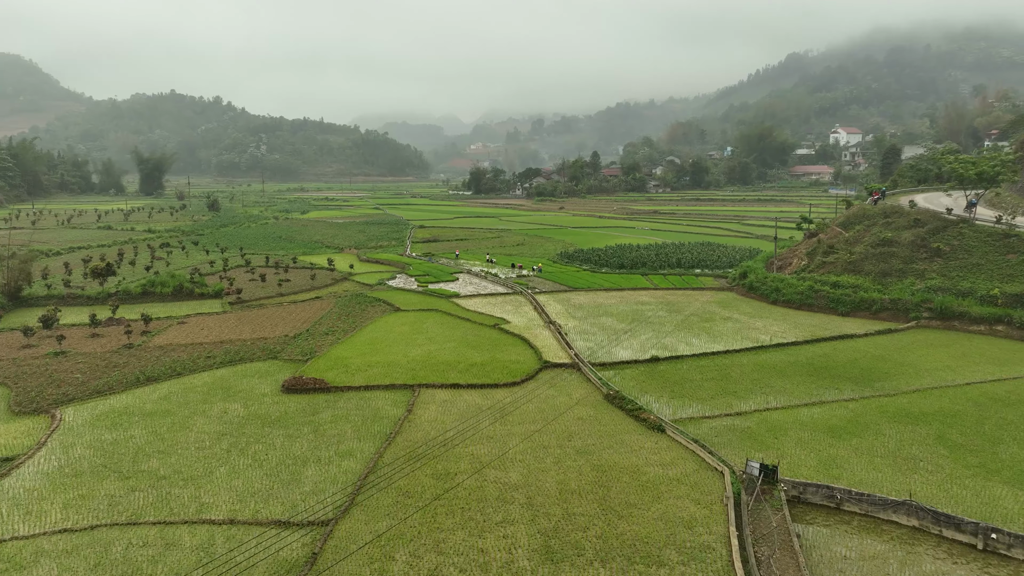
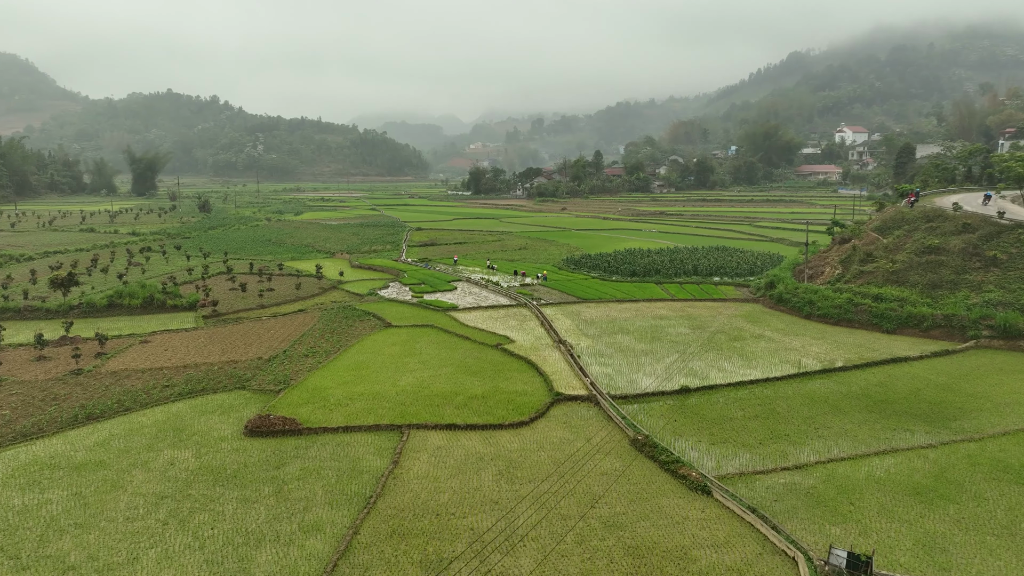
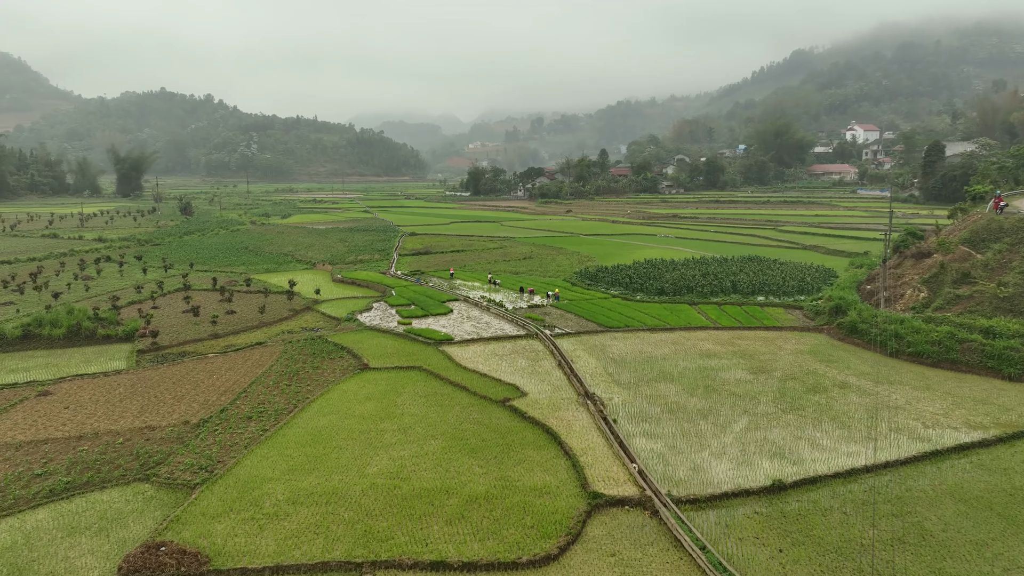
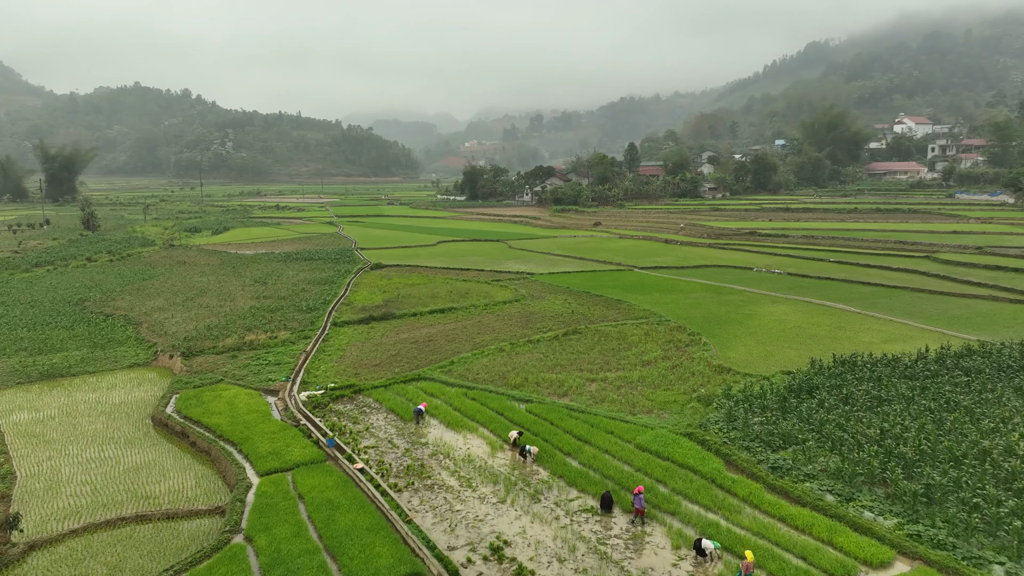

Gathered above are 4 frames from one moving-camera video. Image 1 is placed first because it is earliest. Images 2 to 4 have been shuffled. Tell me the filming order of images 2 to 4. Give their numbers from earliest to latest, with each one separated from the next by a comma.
2, 3, 4
